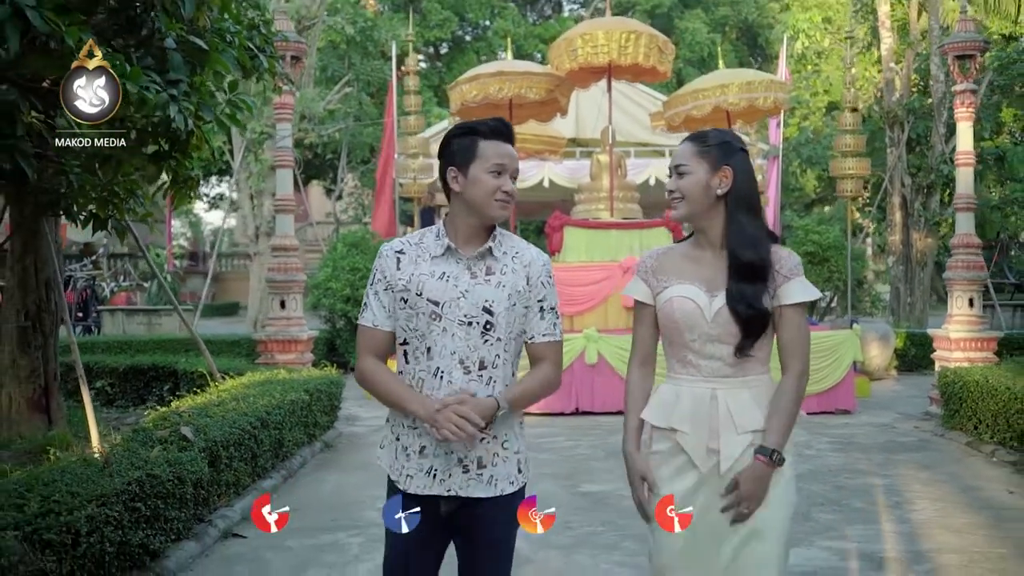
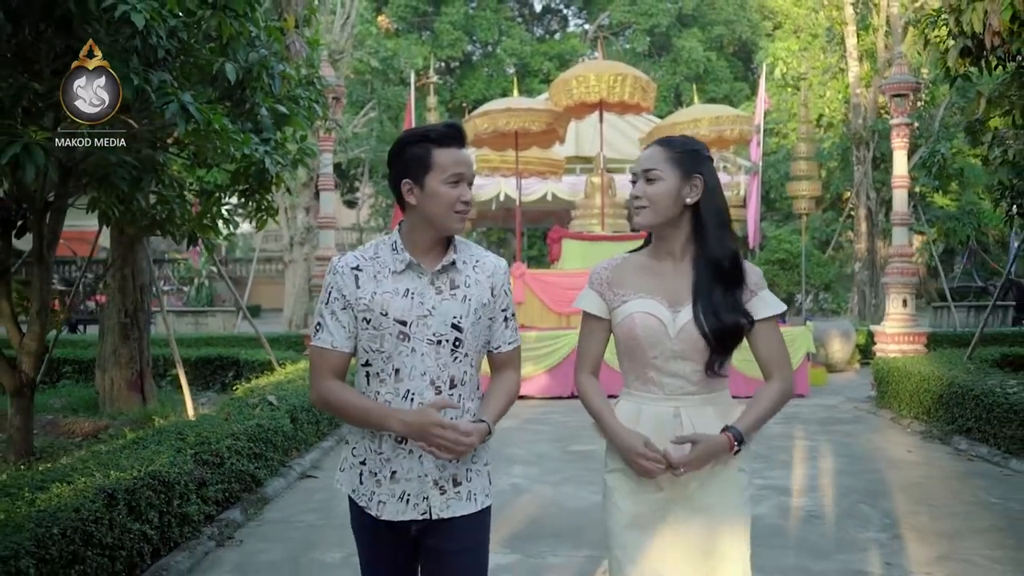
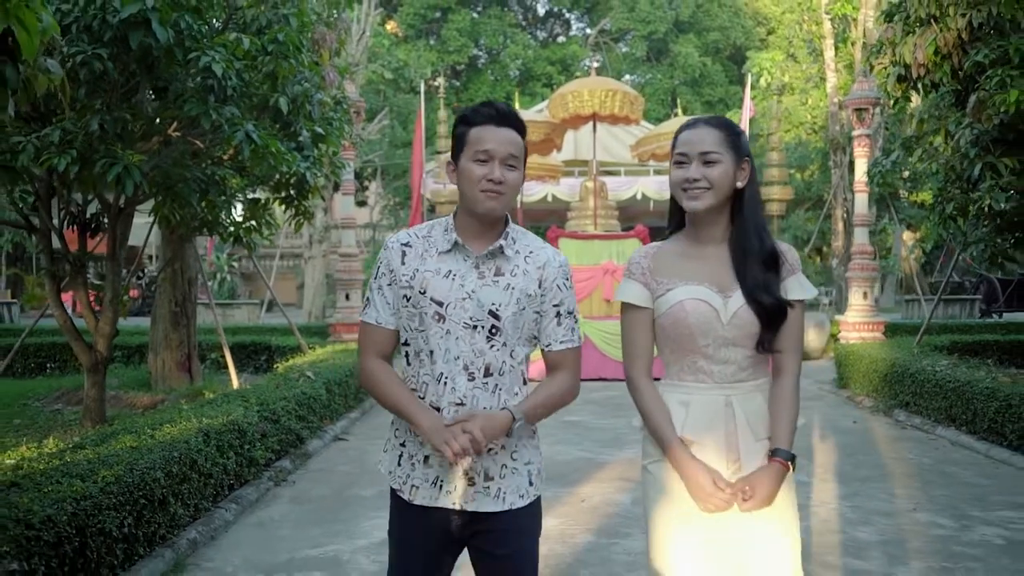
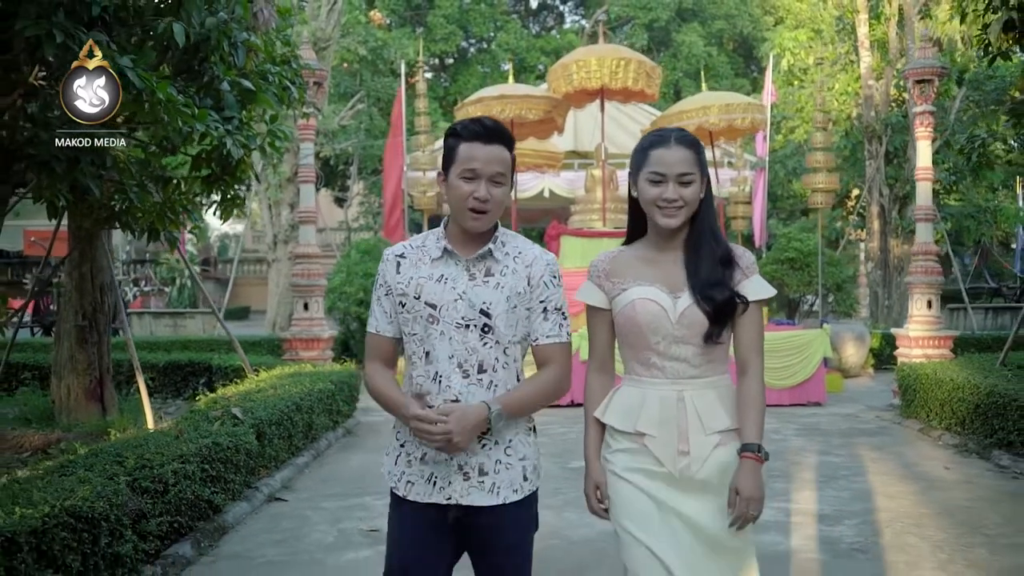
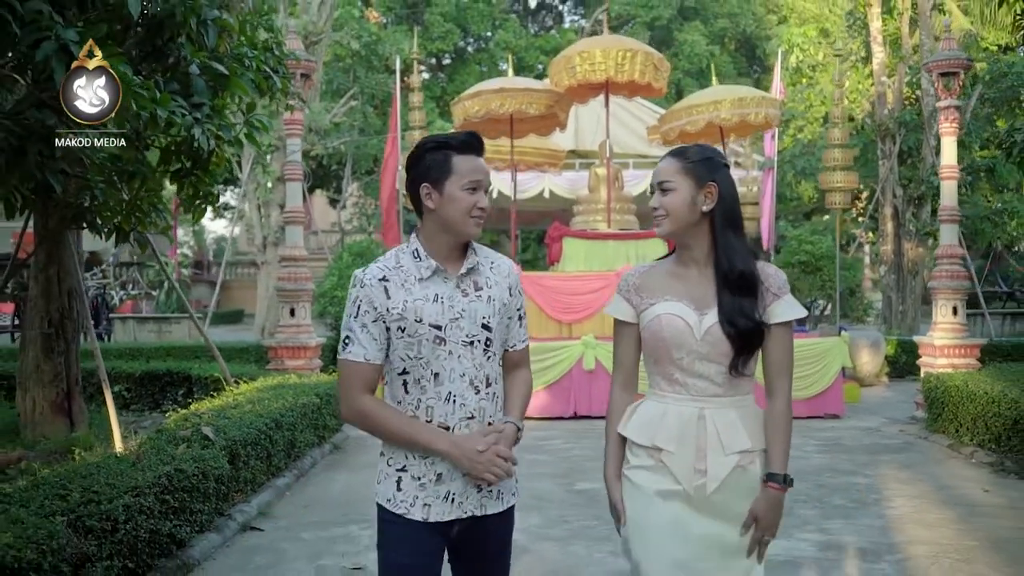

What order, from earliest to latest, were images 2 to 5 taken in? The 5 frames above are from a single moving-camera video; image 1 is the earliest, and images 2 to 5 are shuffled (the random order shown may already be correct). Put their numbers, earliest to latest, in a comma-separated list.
5, 4, 2, 3
